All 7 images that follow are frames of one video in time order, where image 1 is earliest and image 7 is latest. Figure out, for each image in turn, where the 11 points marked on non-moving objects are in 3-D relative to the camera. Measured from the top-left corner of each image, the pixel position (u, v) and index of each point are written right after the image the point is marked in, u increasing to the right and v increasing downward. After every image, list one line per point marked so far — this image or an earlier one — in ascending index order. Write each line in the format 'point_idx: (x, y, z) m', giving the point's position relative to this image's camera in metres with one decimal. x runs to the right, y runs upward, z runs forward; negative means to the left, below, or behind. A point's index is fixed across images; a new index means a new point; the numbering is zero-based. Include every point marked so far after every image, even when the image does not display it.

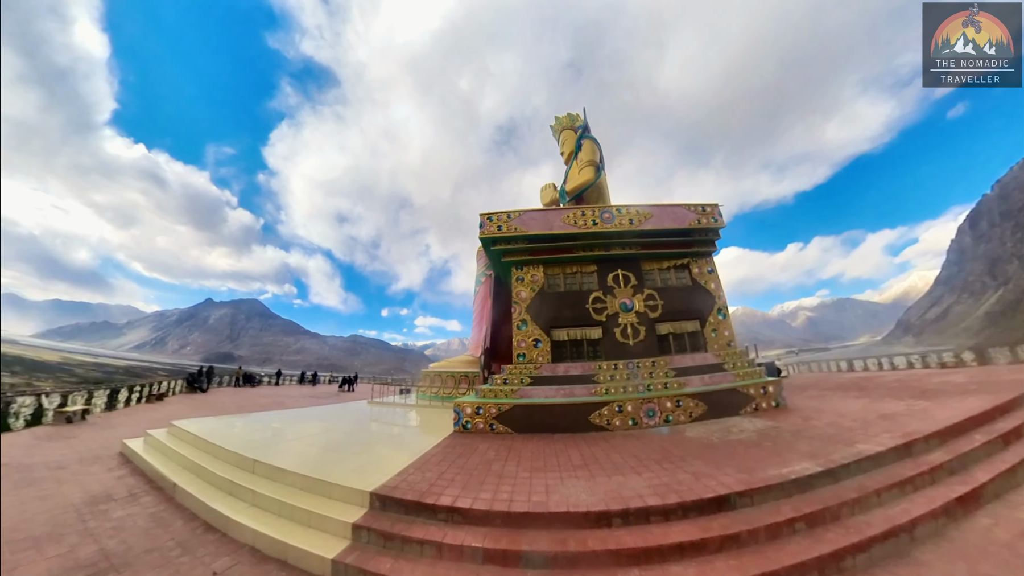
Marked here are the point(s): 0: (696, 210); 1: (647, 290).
0: (+7.3, +3.6, +9.3) m
1: (+5.5, +0.2, +9.6) m
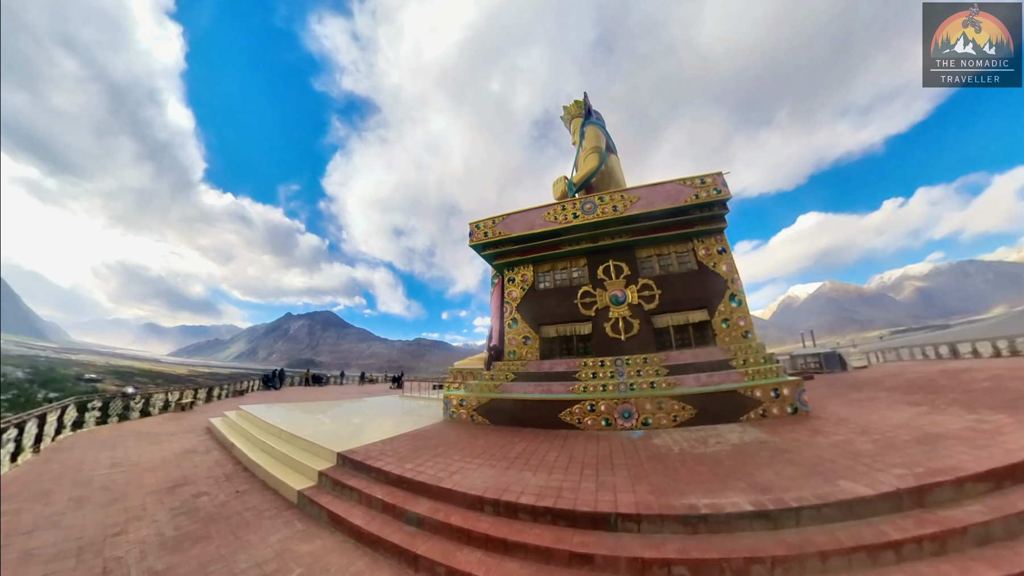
0: (+6.3, +4.1, +8.4) m
1: (+4.9, +0.6, +9.0) m
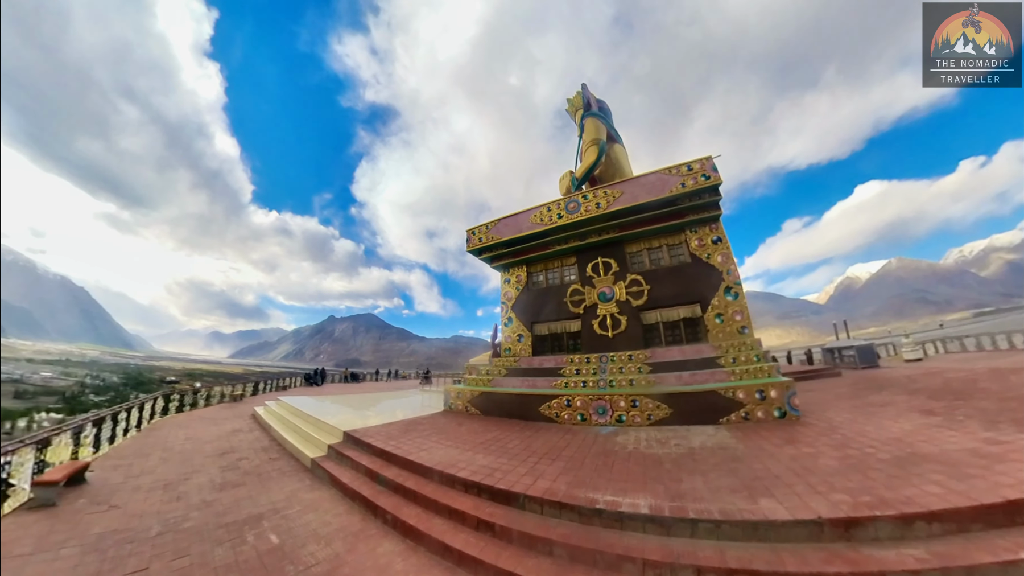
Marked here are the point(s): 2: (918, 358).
0: (+5.6, +4.2, +8.2) m
1: (+4.5, +0.7, +8.9) m
2: (+23.5, -4.0, +13.5) m
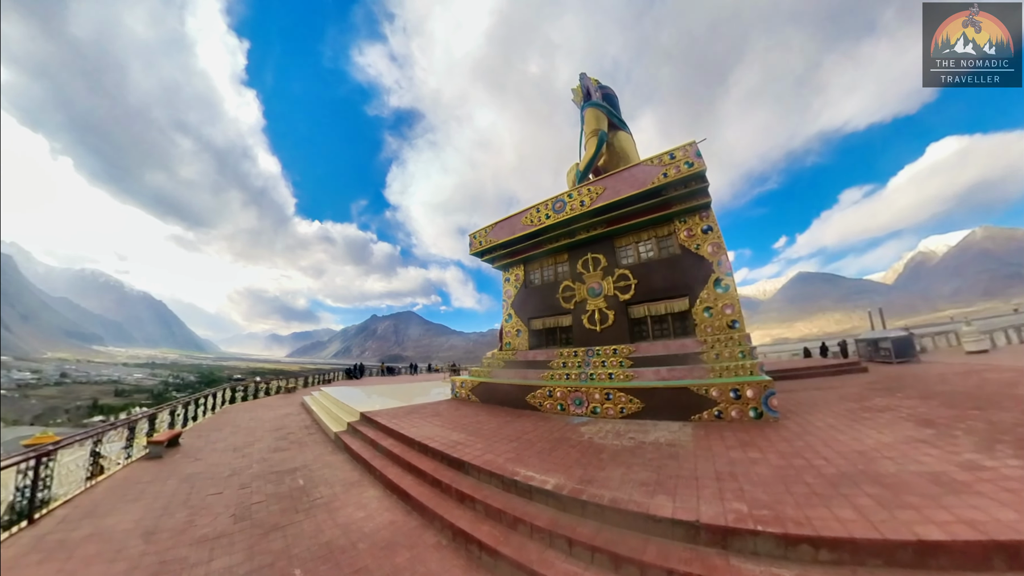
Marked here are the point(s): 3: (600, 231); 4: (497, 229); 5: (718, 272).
0: (+4.9, +4.2, +7.8) m
1: (+4.0, +0.7, +8.7) m
2: (+23.5, -3.1, +11.7) m
3: (+3.5, +2.2, +9.1) m
4: (-0.7, +2.8, +11.4) m
5: (+6.2, +0.5, +7.1) m
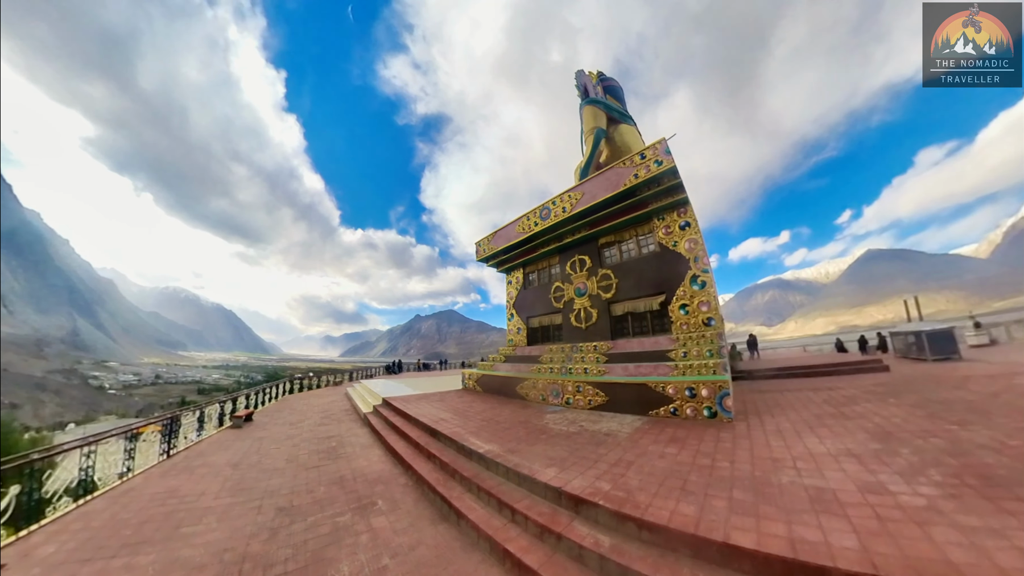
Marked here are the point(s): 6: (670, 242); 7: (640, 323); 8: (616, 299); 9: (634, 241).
0: (+4.0, +4.1, +7.6) m
1: (+3.3, +0.5, +8.6) m
2: (+23.2, -2.2, +9.8) m
3: (+2.8, +2.1, +9.0) m
4: (-1.2, +2.5, +11.7) m
5: (+5.4, +0.4, +6.8) m
6: (+5.0, +1.4, +7.3) m
7: (+4.2, -1.3, +7.6) m
8: (+3.7, -0.5, +8.1) m
9: (+4.2, +1.5, +8.1) m
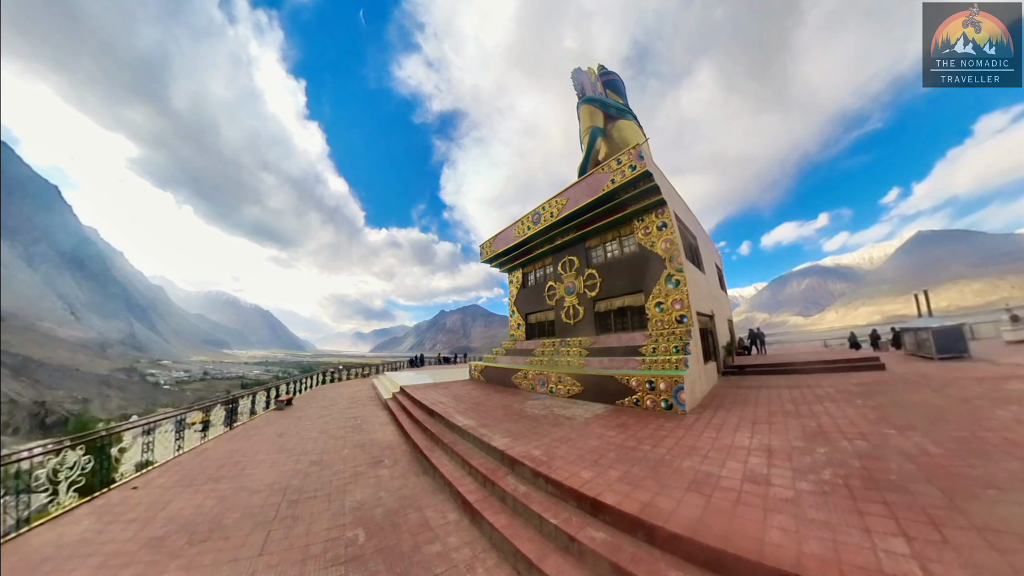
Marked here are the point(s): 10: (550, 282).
0: (+3.4, +4.0, +7.6) m
1: (+2.9, +0.5, +8.8) m
2: (+22.8, -1.8, +8.8) m
3: (+2.3, +2.0, +9.2) m
4: (-1.5, +2.3, +12.1) m
5: (+4.8, +0.4, +6.9) m
6: (+4.4, +1.3, +7.4) m
7: (+3.7, -1.4, +7.8) m
8: (+3.2, -0.6, +8.3) m
9: (+3.7, +1.5, +8.2) m
10: (+1.4, 0.0, +10.2) m
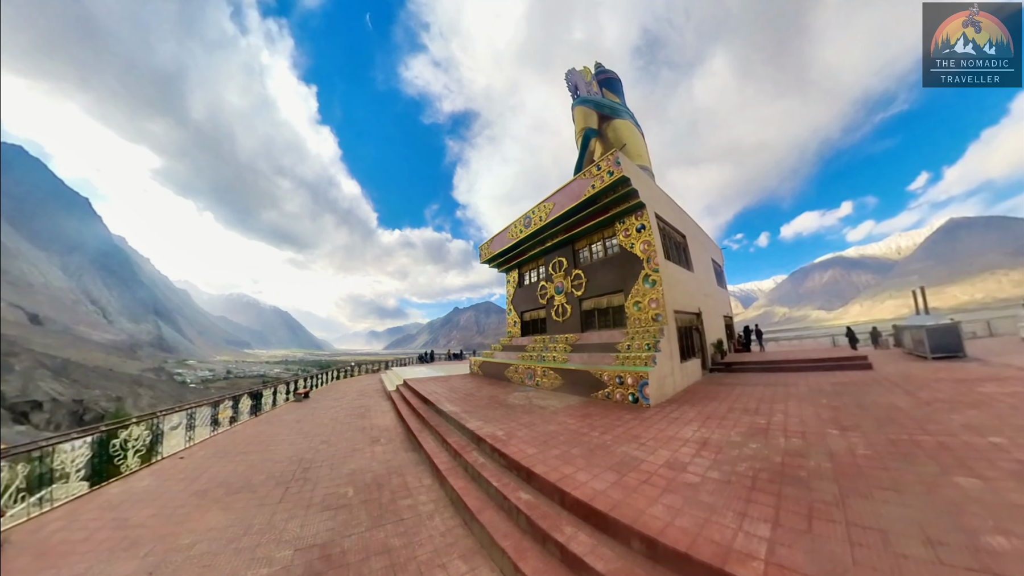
0: (+2.8, +3.9, +7.8) m
1: (+2.4, +0.4, +9.0) m
2: (+22.4, -1.5, +8.4) m
3: (+1.8, +1.9, +9.4) m
4: (-1.9, +2.2, +12.5) m
5: (+4.3, +0.3, +7.0) m
6: (+3.9, +1.2, +7.5) m
7: (+3.2, -1.5, +7.9) m
8: (+2.7, -0.7, +8.5) m
9: (+3.2, +1.4, +8.4) m
10: (+1.0, -0.1, +10.4) m
